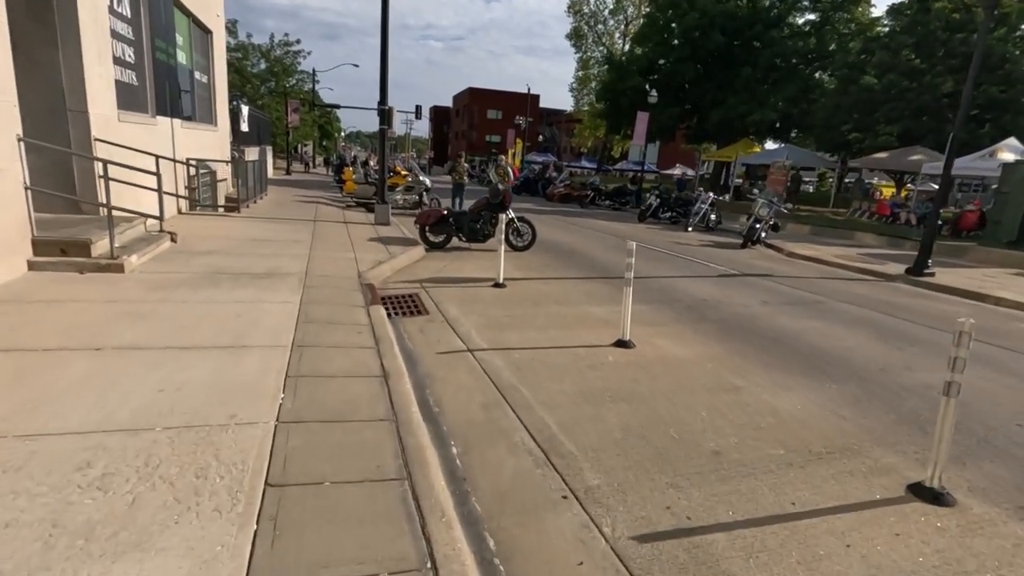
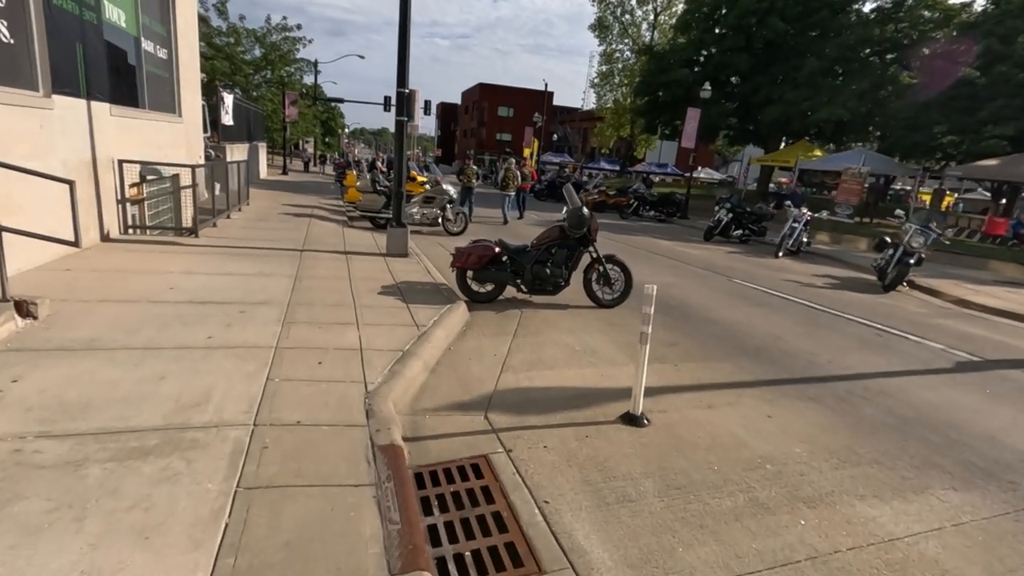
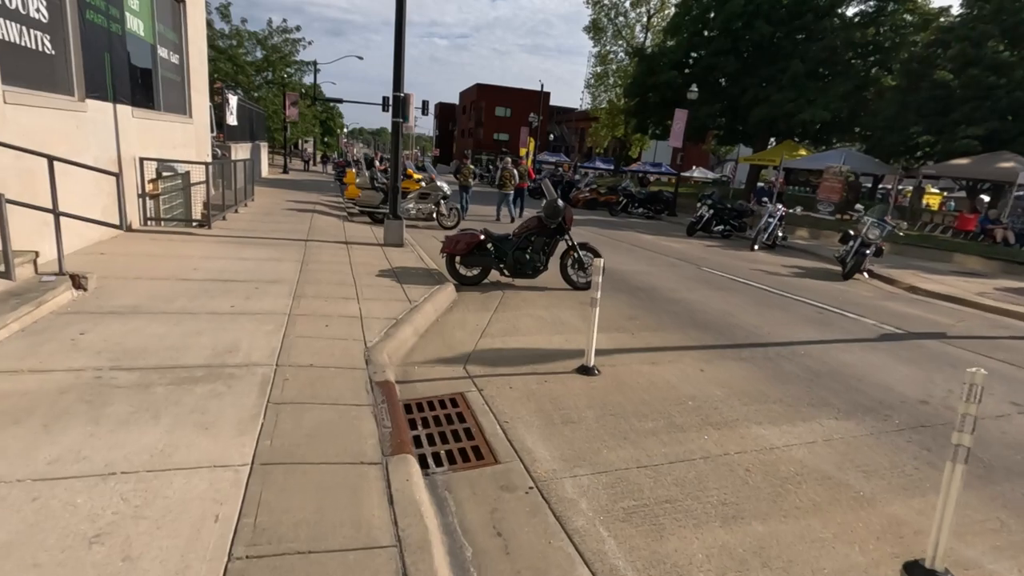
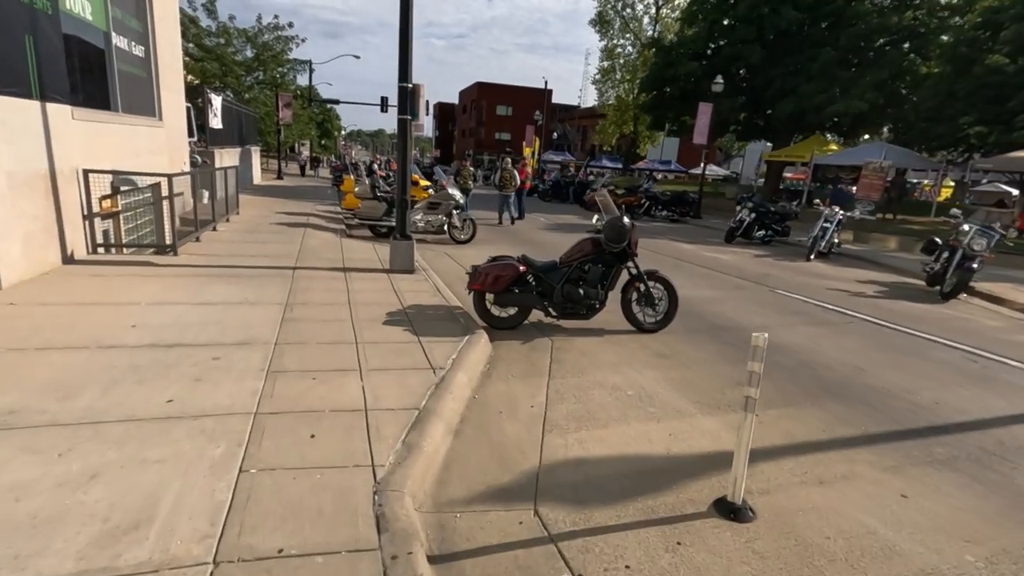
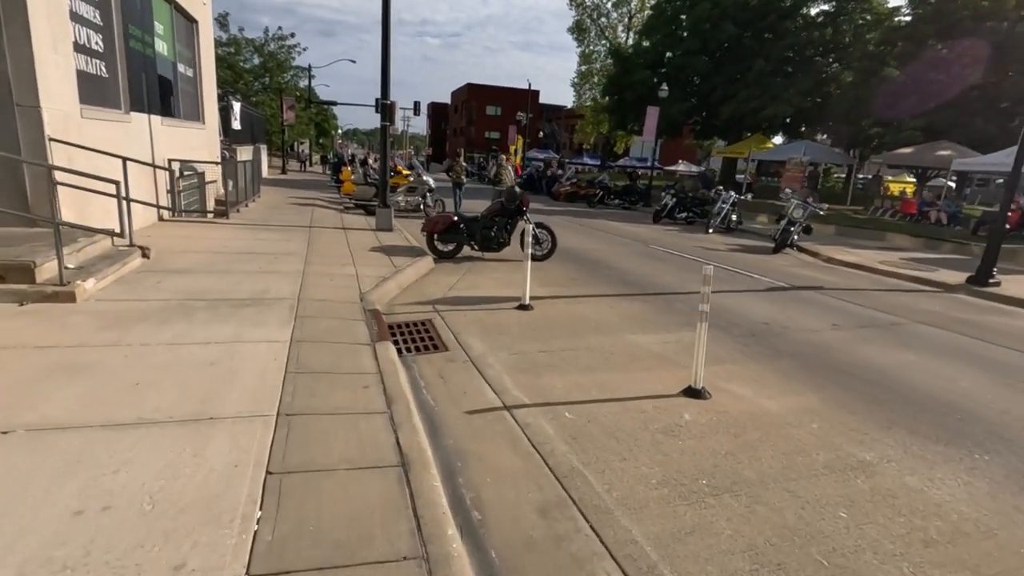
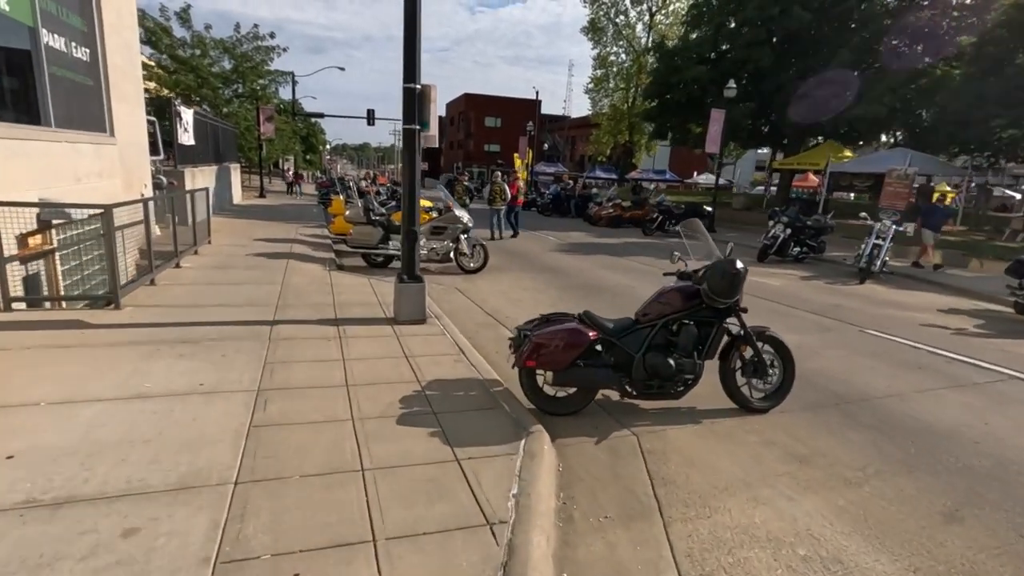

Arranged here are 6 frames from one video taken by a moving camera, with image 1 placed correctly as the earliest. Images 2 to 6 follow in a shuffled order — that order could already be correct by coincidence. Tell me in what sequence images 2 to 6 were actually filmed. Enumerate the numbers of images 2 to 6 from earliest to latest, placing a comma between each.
5, 3, 2, 4, 6
